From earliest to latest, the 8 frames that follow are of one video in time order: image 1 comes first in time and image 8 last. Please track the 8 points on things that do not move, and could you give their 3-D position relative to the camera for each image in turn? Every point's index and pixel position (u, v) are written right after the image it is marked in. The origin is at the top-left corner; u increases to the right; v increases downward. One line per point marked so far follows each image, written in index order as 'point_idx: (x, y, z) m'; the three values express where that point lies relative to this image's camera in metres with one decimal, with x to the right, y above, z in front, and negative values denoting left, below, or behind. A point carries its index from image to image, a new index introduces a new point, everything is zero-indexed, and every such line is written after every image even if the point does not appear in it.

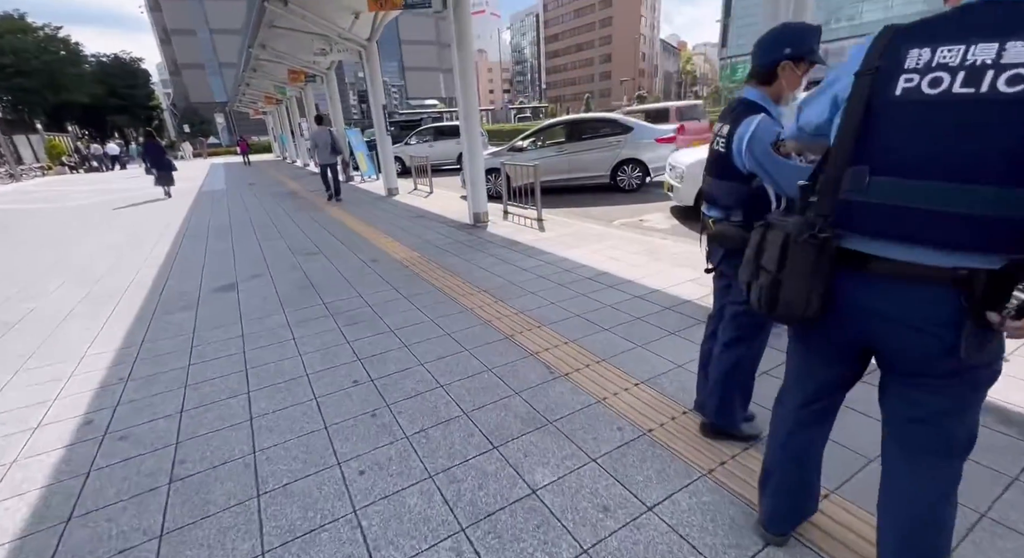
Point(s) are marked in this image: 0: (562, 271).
0: (+0.5, +0.1, +4.4) m
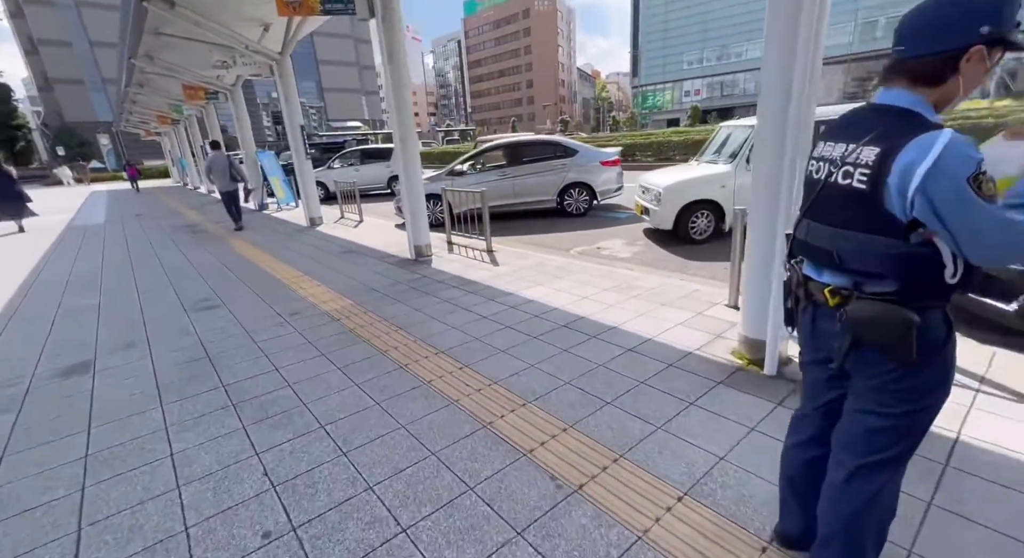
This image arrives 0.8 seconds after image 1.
0: (+0.2, -0.3, +3.7) m
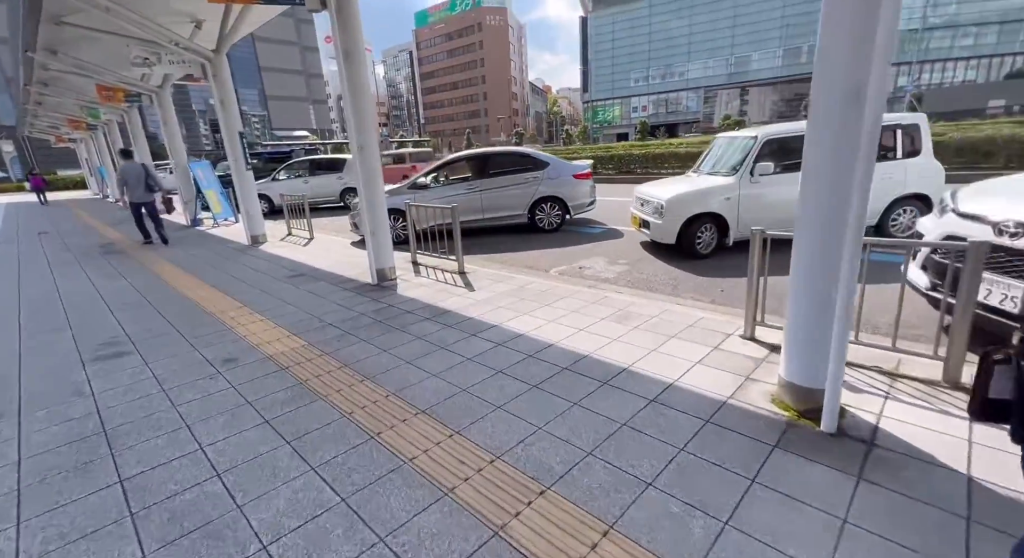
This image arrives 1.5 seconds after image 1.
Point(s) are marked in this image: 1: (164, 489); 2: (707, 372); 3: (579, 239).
0: (+0.1, -0.5, +3.1) m
1: (-1.4, -0.9, +1.9) m
2: (+1.2, -0.6, +2.9) m
3: (+1.0, +0.6, +7.5) m
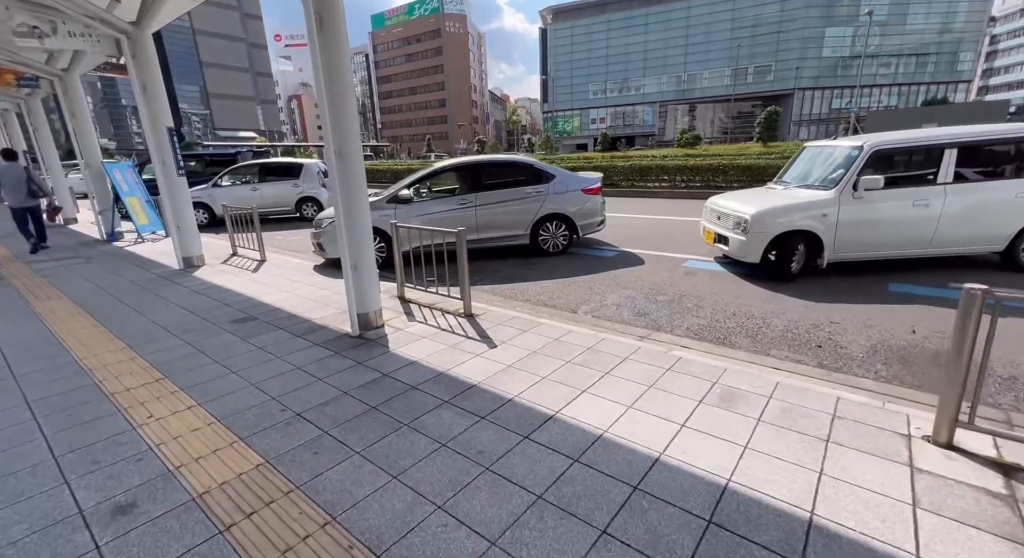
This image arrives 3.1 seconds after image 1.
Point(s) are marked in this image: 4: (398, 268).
0: (+0.5, -0.9, +1.9) m
1: (-0.9, -1.2, +0.6) m
2: (+1.6, -0.9, +1.8) m
3: (+1.0, +0.2, +6.3) m
4: (-1.3, +0.1, +5.2) m
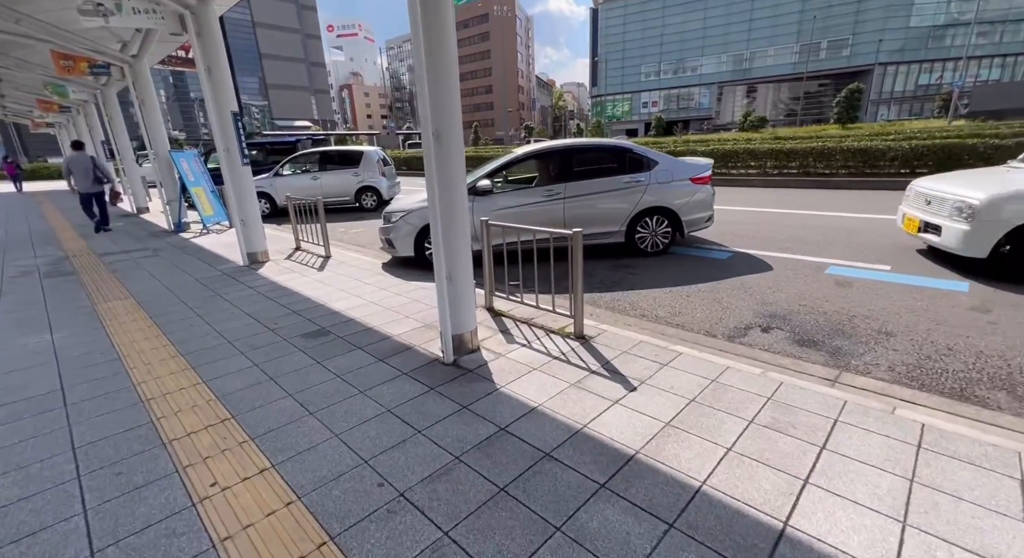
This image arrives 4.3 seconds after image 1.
0: (+1.2, -1.1, +1.0) m
1: (-0.3, -1.4, -0.2) m
2: (+2.3, -1.1, +0.8) m
3: (+2.1, +0.1, +5.3) m
4: (-0.2, +0.1, +4.5) m
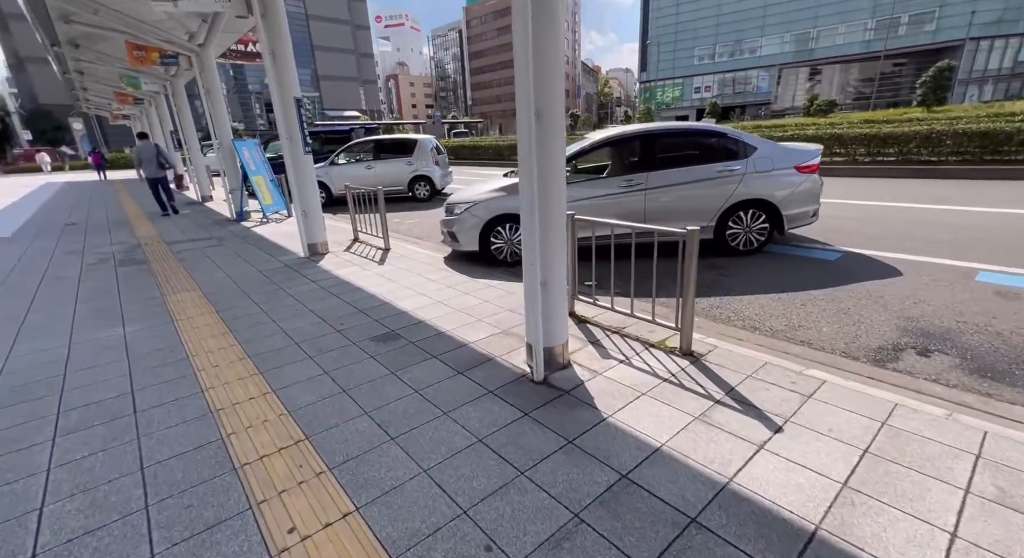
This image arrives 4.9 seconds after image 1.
0: (+1.6, -1.2, +0.5) m
1: (0.0, -1.5, -0.6) m
2: (+2.7, -1.3, +0.1) m
3: (+2.9, +0.1, +4.7) m
4: (+0.5, +0.1, +4.0) m
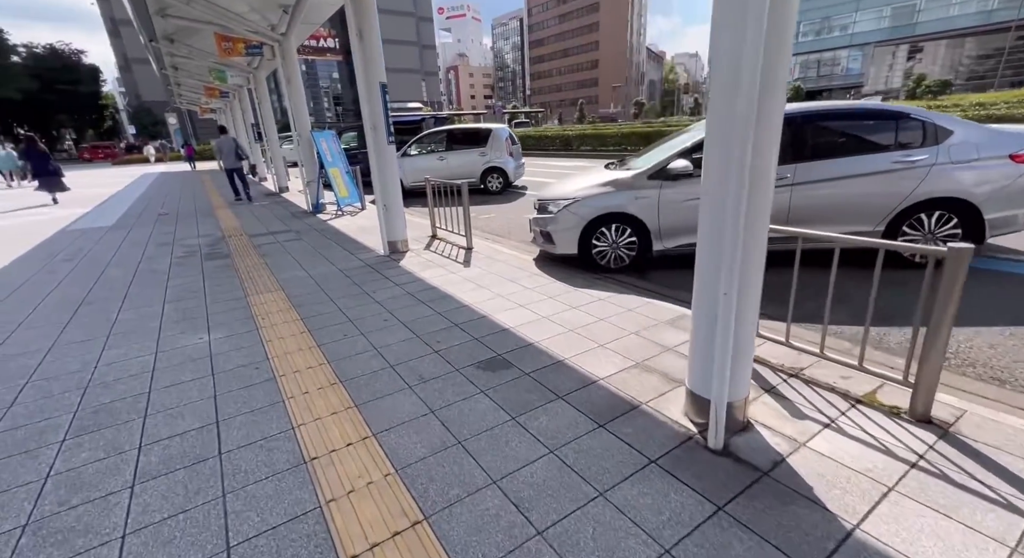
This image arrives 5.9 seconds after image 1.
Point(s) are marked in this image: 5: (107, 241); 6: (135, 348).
0: (+2.1, -1.4, -0.4) m
1: (+0.3, -1.7, -1.3) m
2: (+3.1, -1.6, -0.9) m
3: (+3.9, -0.1, +3.5) m
4: (+1.4, -0.1, +3.2) m
5: (-6.5, +0.6, +7.6) m
6: (-3.1, -0.6, +3.8) m
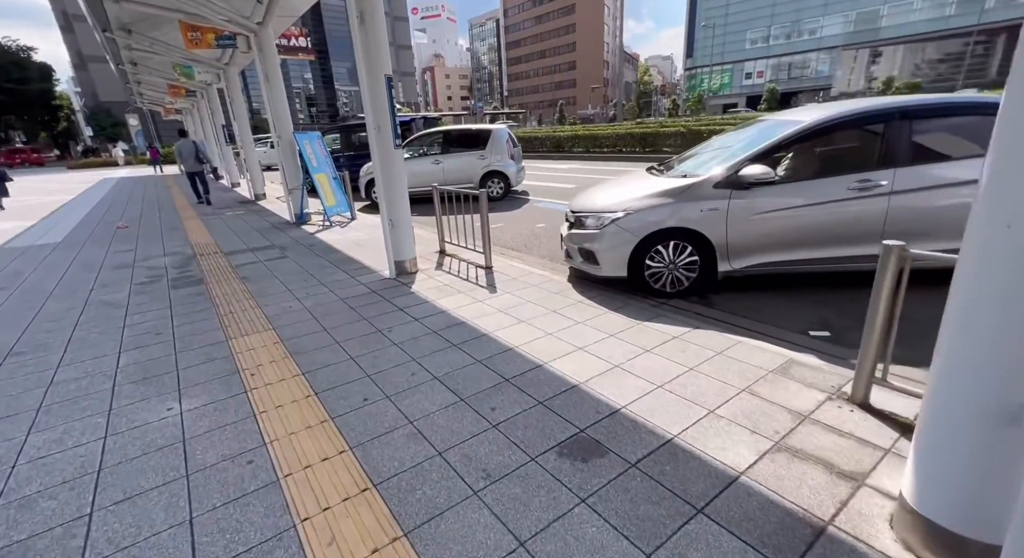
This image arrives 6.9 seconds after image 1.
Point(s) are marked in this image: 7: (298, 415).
0: (+2.7, -1.7, -1.2) m
1: (+1.0, -2.0, -2.1) m
2: (+3.8, -1.8, -1.6) m
3: (+4.4, -0.3, +2.8) m
4: (+1.9, -0.3, +2.4) m
5: (-6.2, +0.2, +6.5) m
6: (-2.6, -0.9, +2.8) m
7: (-1.3, -0.8, +2.8) m
